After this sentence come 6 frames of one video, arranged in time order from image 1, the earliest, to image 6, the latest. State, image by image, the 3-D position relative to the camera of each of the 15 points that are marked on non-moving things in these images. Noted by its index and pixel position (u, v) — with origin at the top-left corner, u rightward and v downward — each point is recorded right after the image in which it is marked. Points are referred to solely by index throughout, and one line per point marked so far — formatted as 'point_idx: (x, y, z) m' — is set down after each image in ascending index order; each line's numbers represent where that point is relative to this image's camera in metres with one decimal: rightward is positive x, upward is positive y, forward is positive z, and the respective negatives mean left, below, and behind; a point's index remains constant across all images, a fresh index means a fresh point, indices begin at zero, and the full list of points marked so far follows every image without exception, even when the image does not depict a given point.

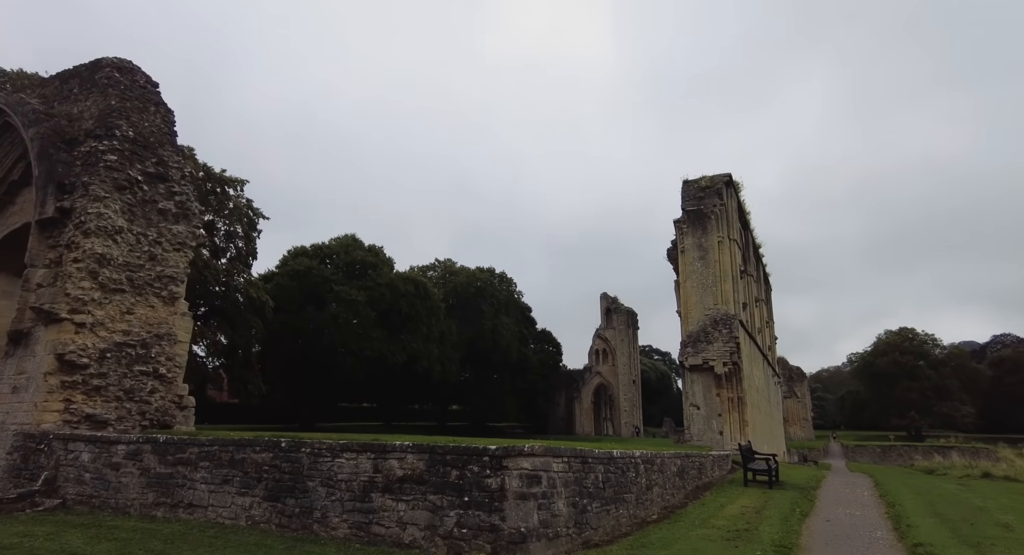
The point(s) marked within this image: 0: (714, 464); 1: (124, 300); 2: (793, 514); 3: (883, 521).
0: (+5.8, -5.4, +16.6) m
1: (-8.1, -0.5, +12.0) m
2: (+4.7, -4.0, +9.7) m
3: (+6.2, -4.0, +9.6) m
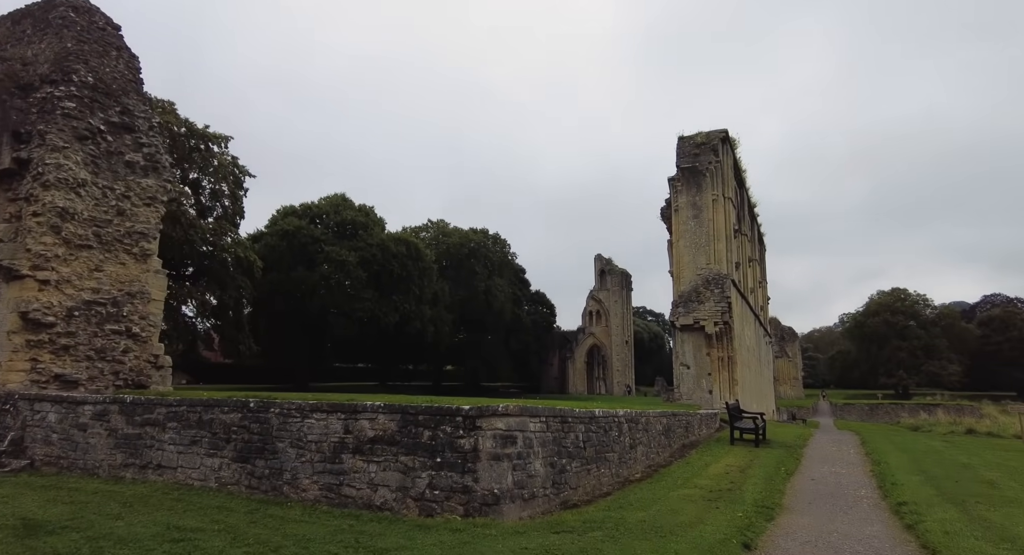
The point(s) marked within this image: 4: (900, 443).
0: (+5.5, -4.2, +16.6) m
1: (-8.4, +0.4, +11.5) m
2: (+4.4, -3.3, +9.6) m
3: (+5.8, -3.3, +9.4) m
4: (+10.4, -4.5, +15.6) m
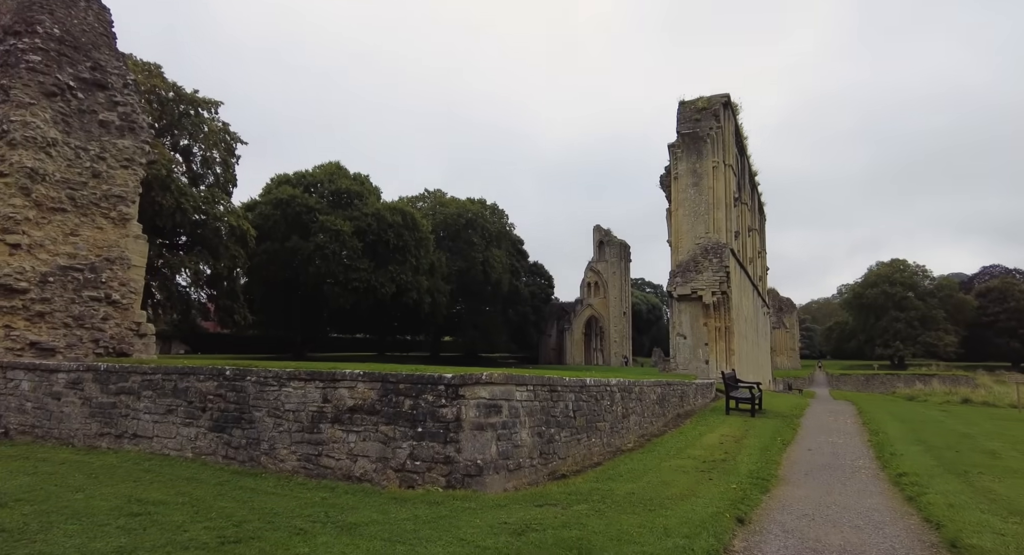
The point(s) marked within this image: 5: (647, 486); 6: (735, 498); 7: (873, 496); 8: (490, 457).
0: (+5.3, -3.3, +16.4) m
1: (-8.6, +1.1, +11.1) m
2: (+4.2, -2.7, +9.3) m
3: (+5.7, -2.8, +9.2) m
4: (+10.3, -3.6, +15.4) m
5: (+1.4, -2.1, +5.9) m
6: (+2.2, -2.2, +5.6) m
7: (+3.8, -2.3, +6.1) m
8: (-0.2, -1.9, +6.1) m
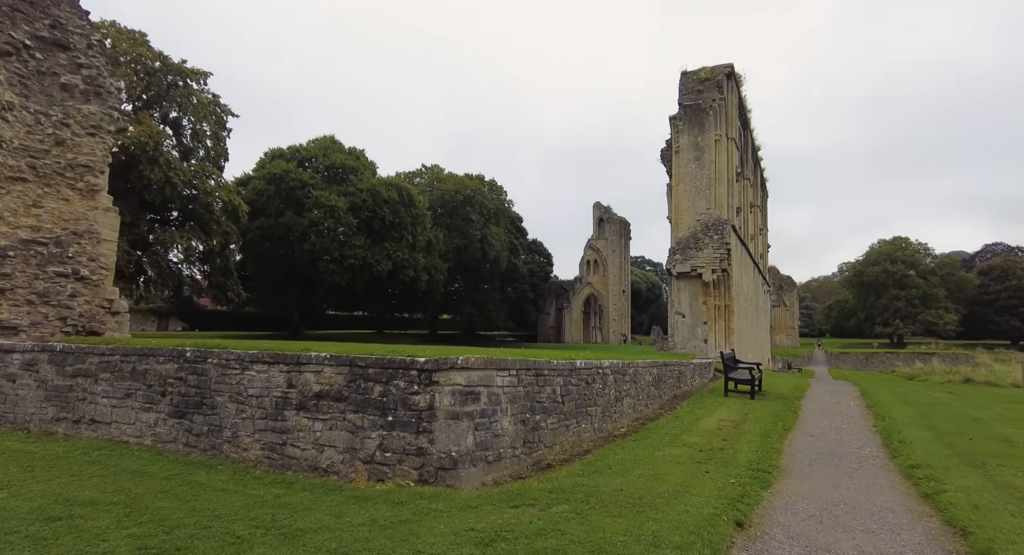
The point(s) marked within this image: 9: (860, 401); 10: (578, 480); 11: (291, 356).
0: (+5.1, -2.7, +15.9) m
1: (-8.8, +1.6, +10.4) m
2: (+4.0, -2.3, +8.8) m
3: (+5.4, -2.4, +8.7) m
4: (+10.0, -3.0, +15.0) m
5: (+1.2, -1.9, +5.4) m
6: (+2.0, -1.9, +5.1) m
7: (+3.6, -2.1, +5.5) m
8: (-0.4, -1.7, +5.6) m
9: (+7.9, -2.8, +13.1) m
10: (+0.6, -1.9, +5.4) m
11: (-2.4, -0.9, +6.4) m
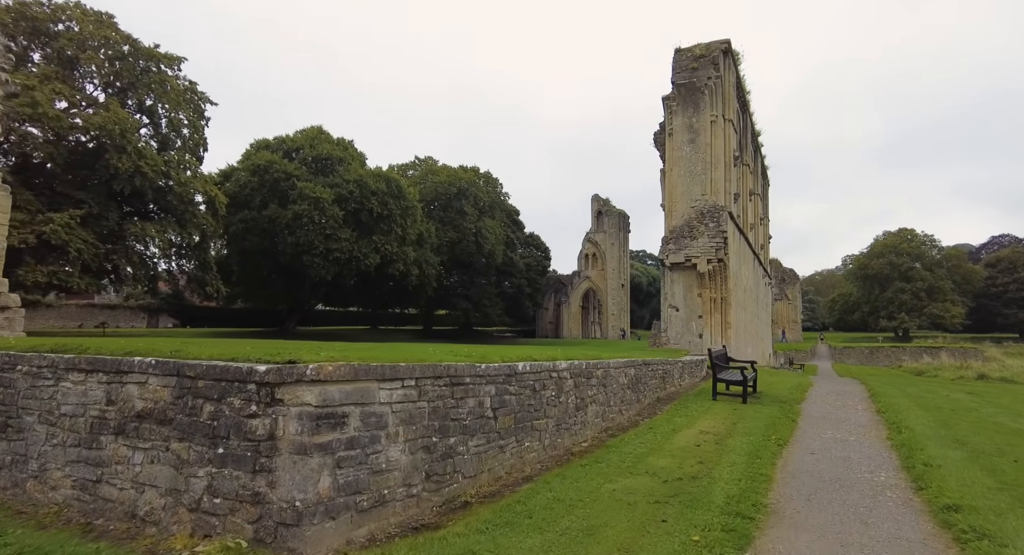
0: (+4.3, -2.4, +14.2) m
1: (-9.7, +1.7, +8.8) m
2: (+3.2, -2.1, +7.2) m
3: (+4.6, -2.2, +7.1) m
4: (+9.2, -2.7, +13.3) m
5: (+0.3, -1.7, +3.8) m
6: (+1.1, -1.7, +3.5) m
7: (+2.7, -1.9, +3.9) m
8: (-1.3, -1.5, +4.0) m
9: (+7.1, -2.5, +11.4) m
10: (-0.2, -1.7, +3.8) m
11: (-3.3, -0.7, +4.8) m
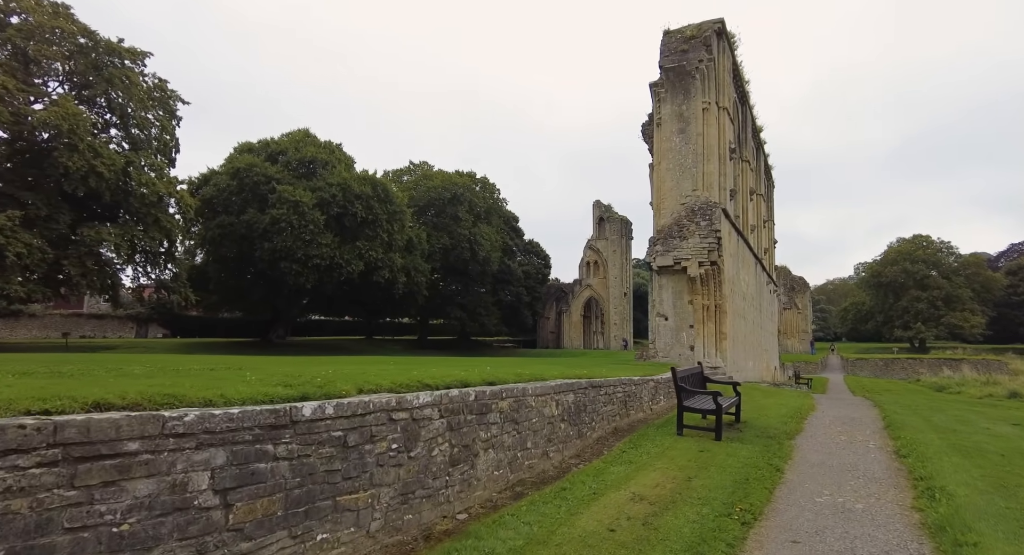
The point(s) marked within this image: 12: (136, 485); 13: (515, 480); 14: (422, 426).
0: (+2.9, -2.4, +11.6) m
1: (-11.1, +1.8, +6.5) m
2: (+1.7, -2.0, +4.6) m
3: (+3.1, -2.1, +4.4) m
4: (+7.8, -2.7, +10.6) m
5: (-1.2, -1.6, +1.2) m
6: (-0.4, -1.6, +0.9) m
7: (+1.2, -1.7, +1.3) m
8: (-2.9, -1.3, +1.4) m
9: (+5.7, -2.5, +8.7) m
10: (-1.8, -1.6, +1.3) m
11: (-4.8, -0.6, +2.3) m
12: (-1.9, -1.1, +3.0) m
13: (0.0, -2.2, +6.4) m
14: (-0.8, -1.3, +5.1) m
